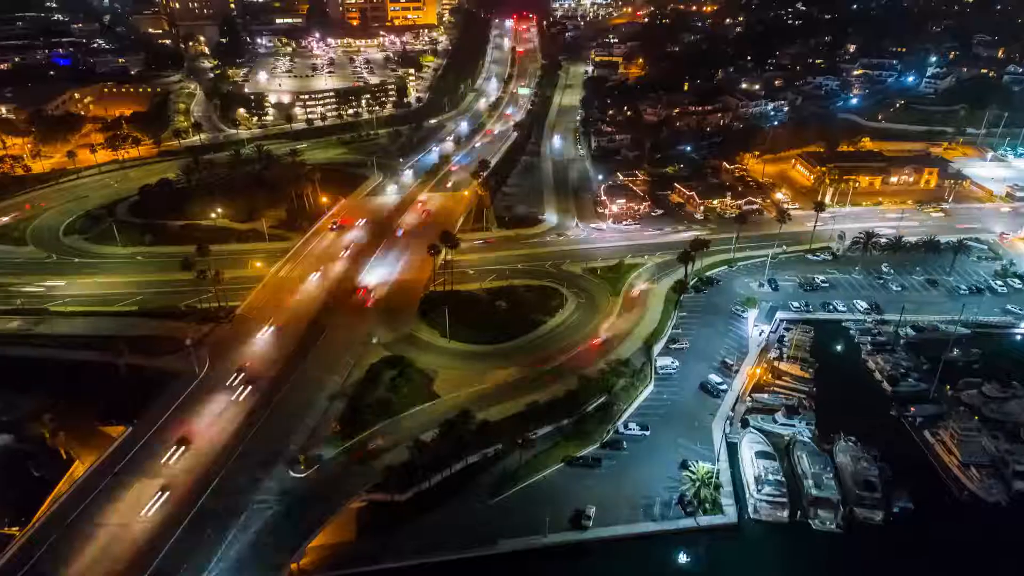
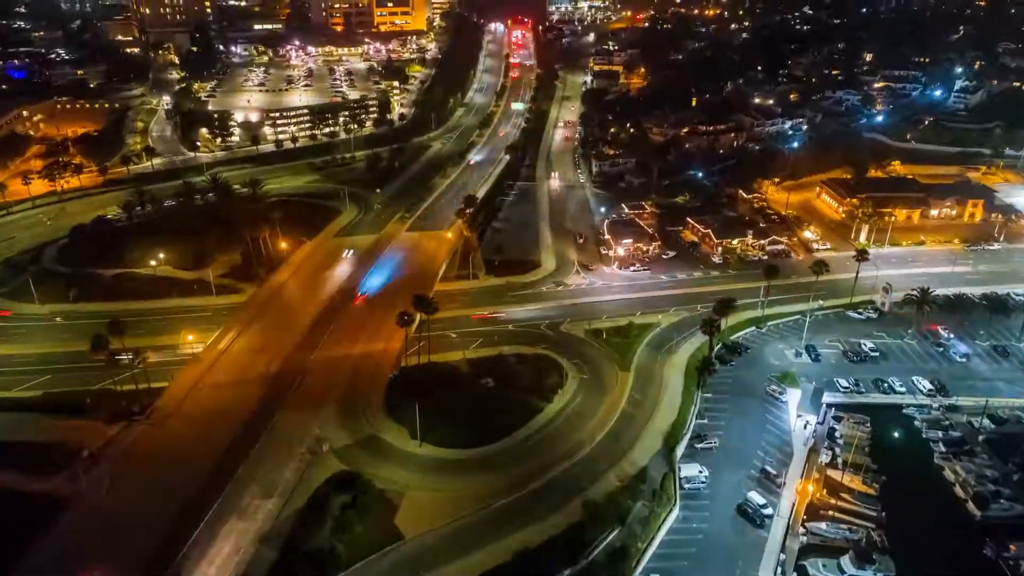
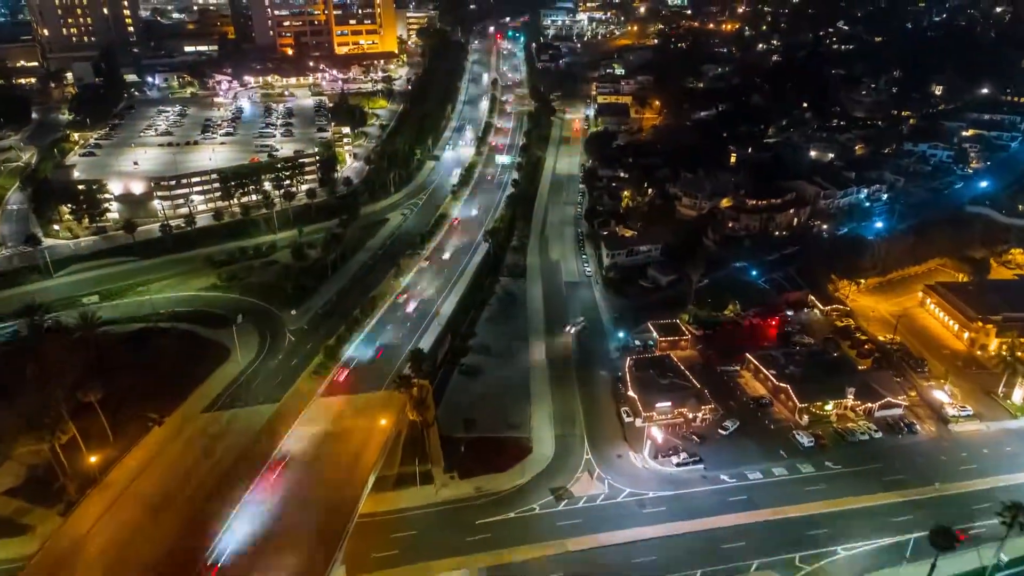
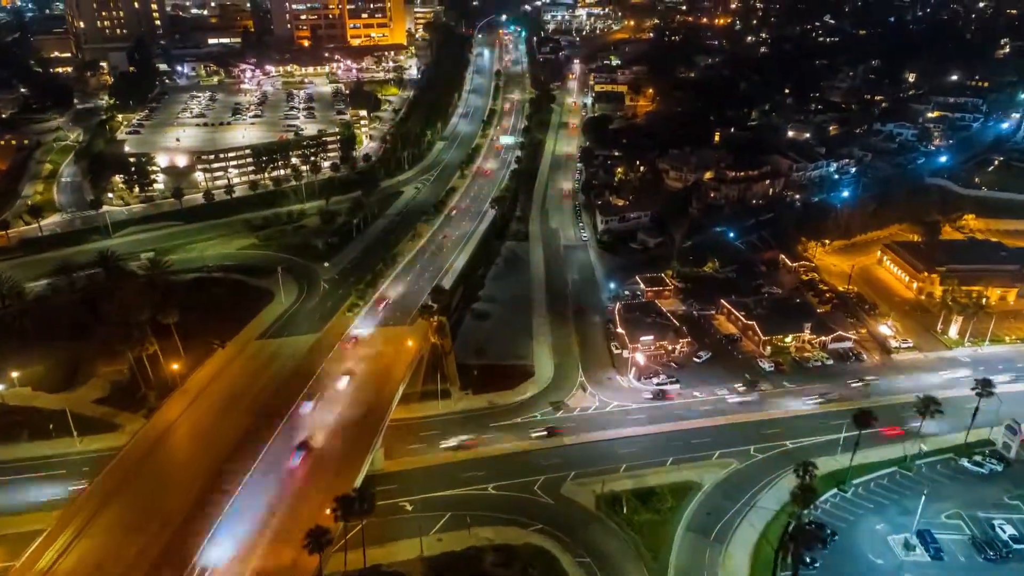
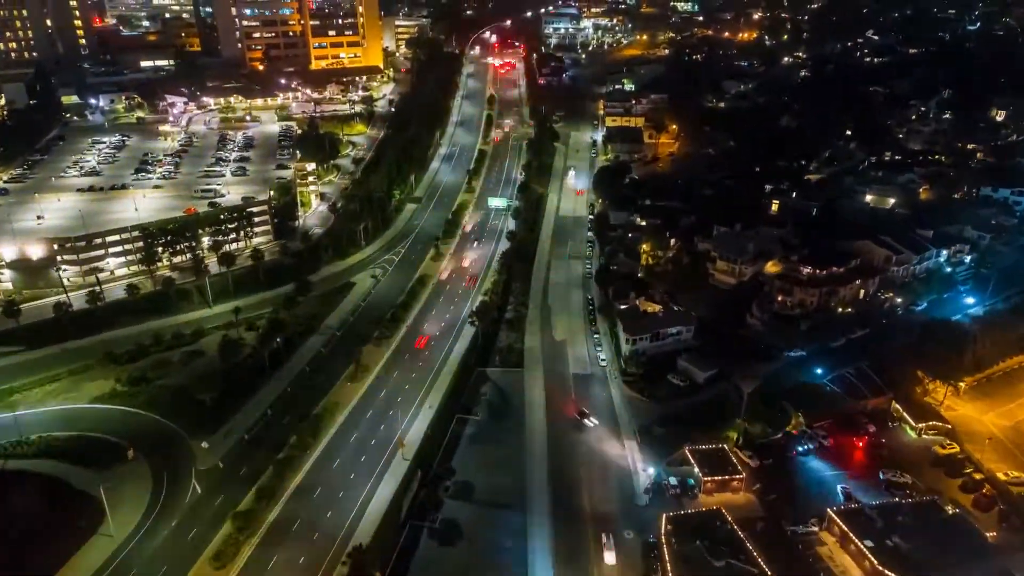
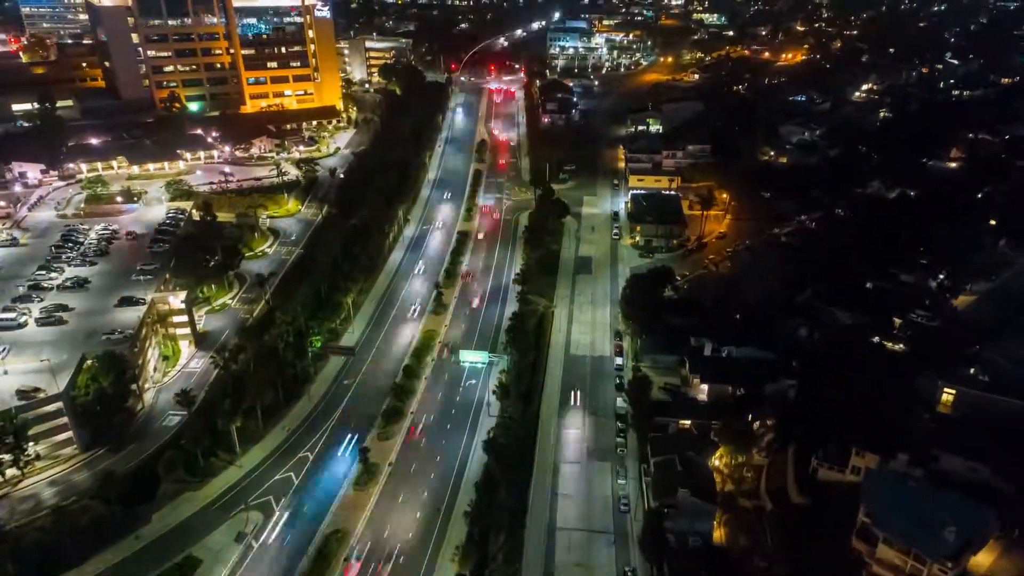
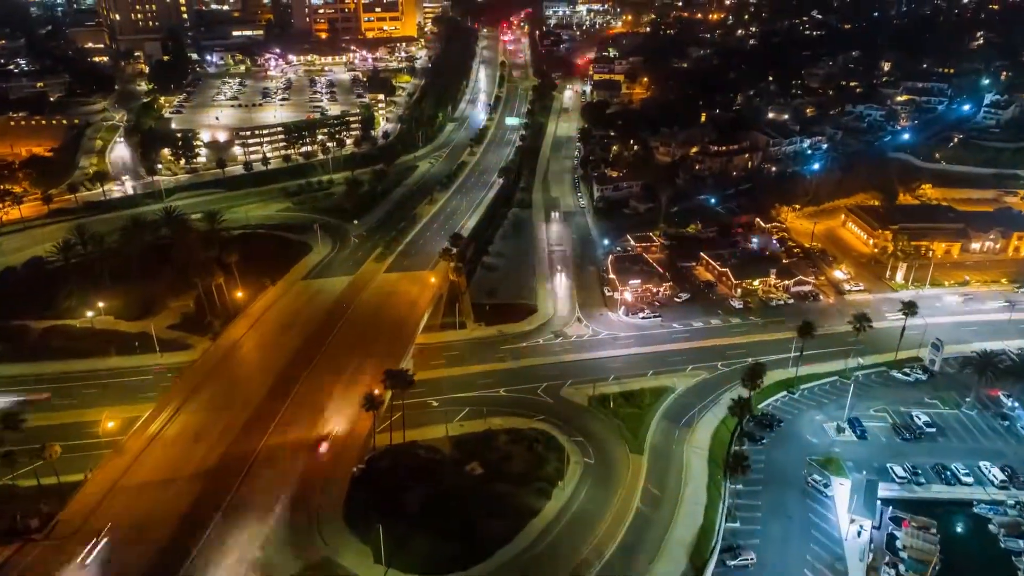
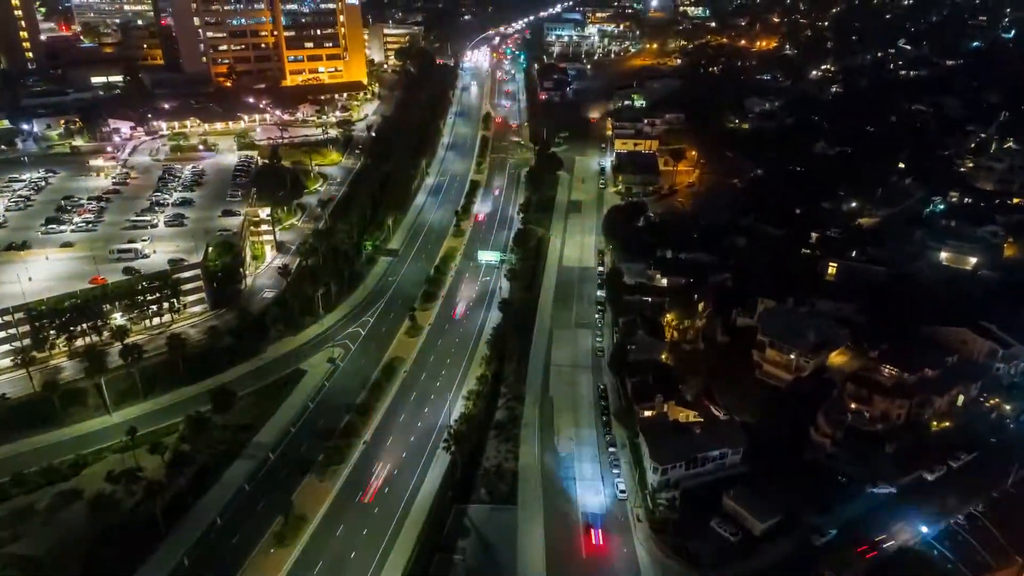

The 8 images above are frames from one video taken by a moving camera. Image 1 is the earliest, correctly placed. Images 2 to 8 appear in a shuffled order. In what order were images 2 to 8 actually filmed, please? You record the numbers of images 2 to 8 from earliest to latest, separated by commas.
2, 7, 4, 3, 5, 8, 6
